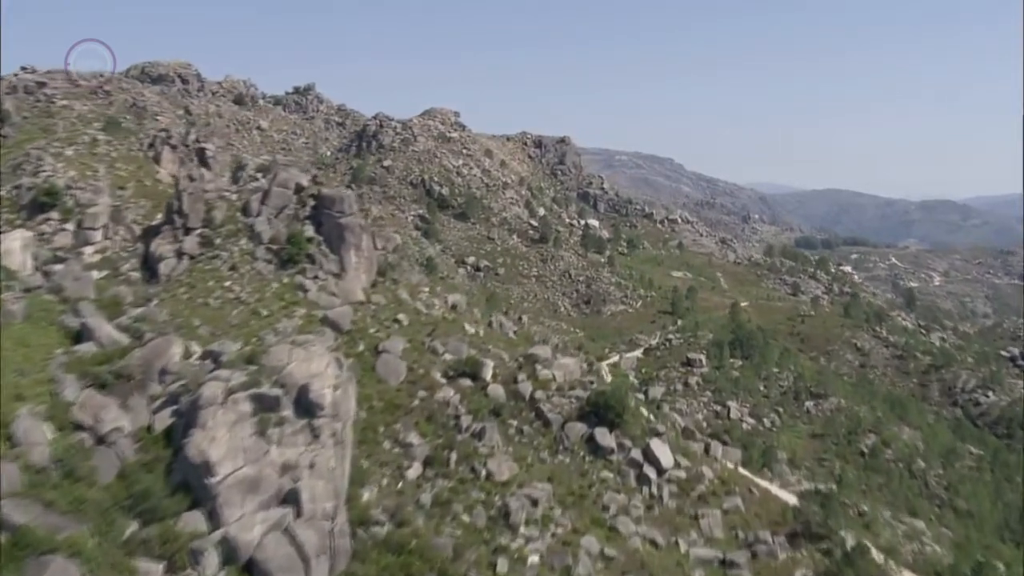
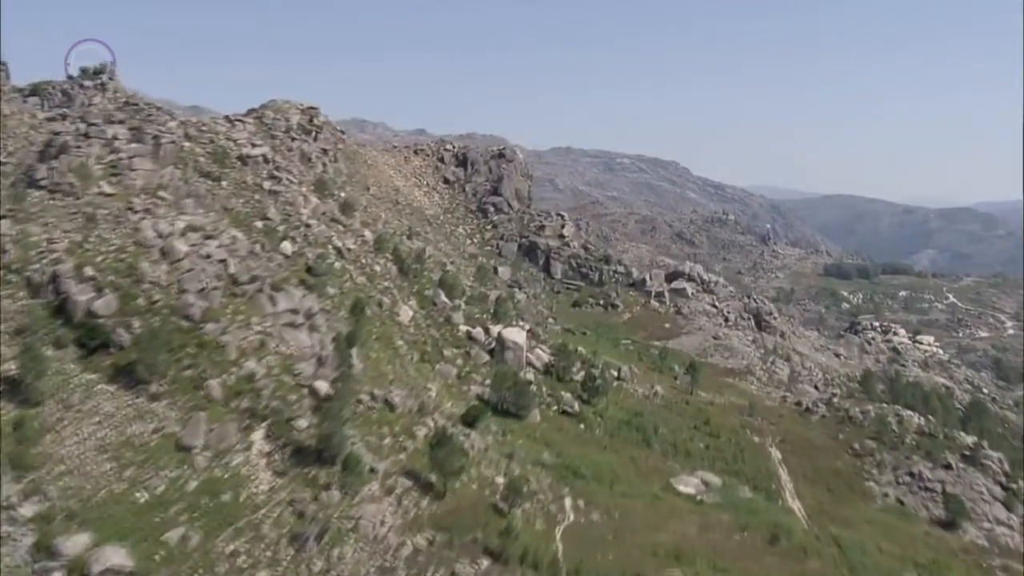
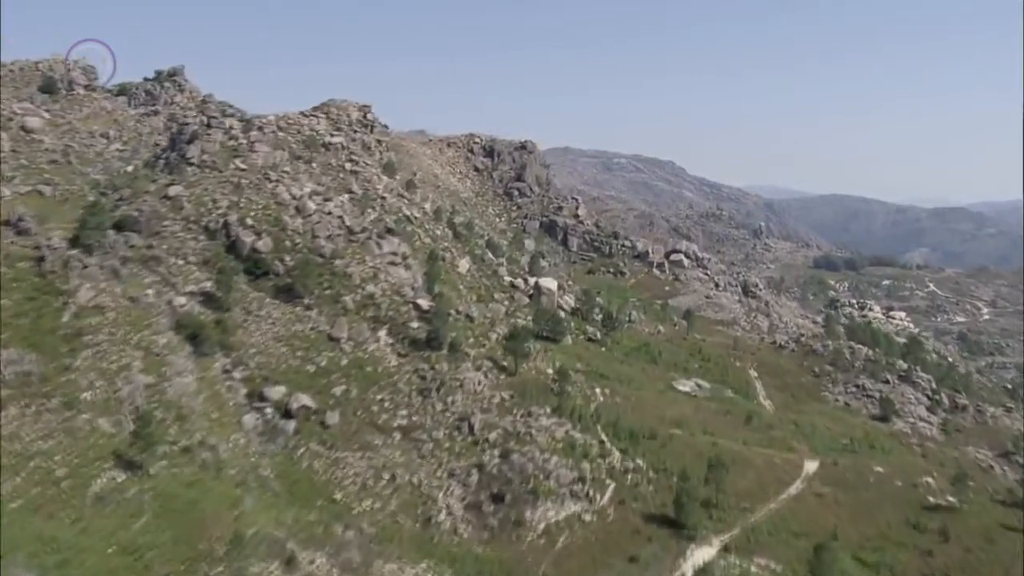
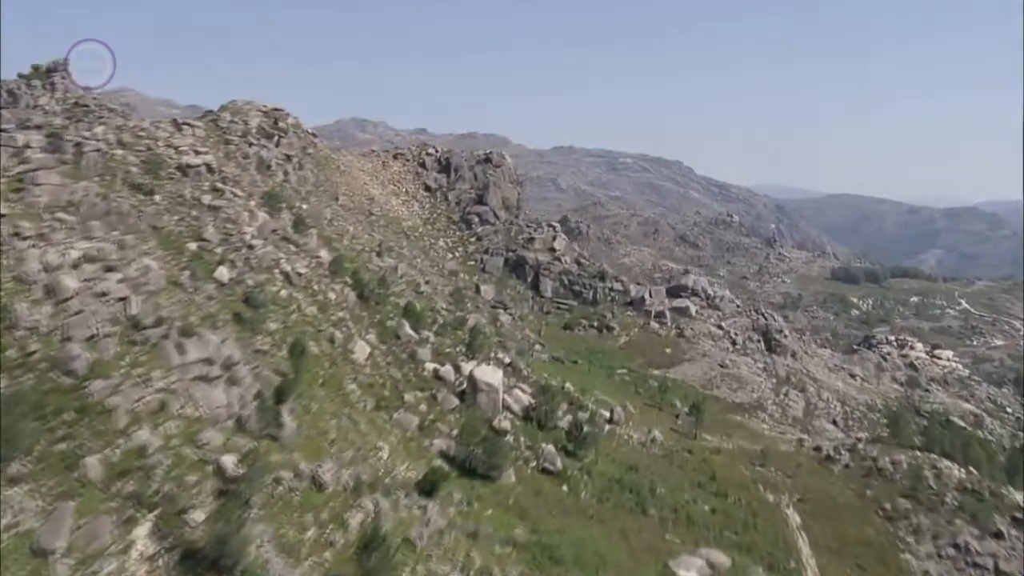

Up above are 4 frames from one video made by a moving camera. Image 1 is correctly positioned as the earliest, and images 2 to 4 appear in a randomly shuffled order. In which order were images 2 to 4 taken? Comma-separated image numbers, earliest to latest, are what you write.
3, 2, 4
